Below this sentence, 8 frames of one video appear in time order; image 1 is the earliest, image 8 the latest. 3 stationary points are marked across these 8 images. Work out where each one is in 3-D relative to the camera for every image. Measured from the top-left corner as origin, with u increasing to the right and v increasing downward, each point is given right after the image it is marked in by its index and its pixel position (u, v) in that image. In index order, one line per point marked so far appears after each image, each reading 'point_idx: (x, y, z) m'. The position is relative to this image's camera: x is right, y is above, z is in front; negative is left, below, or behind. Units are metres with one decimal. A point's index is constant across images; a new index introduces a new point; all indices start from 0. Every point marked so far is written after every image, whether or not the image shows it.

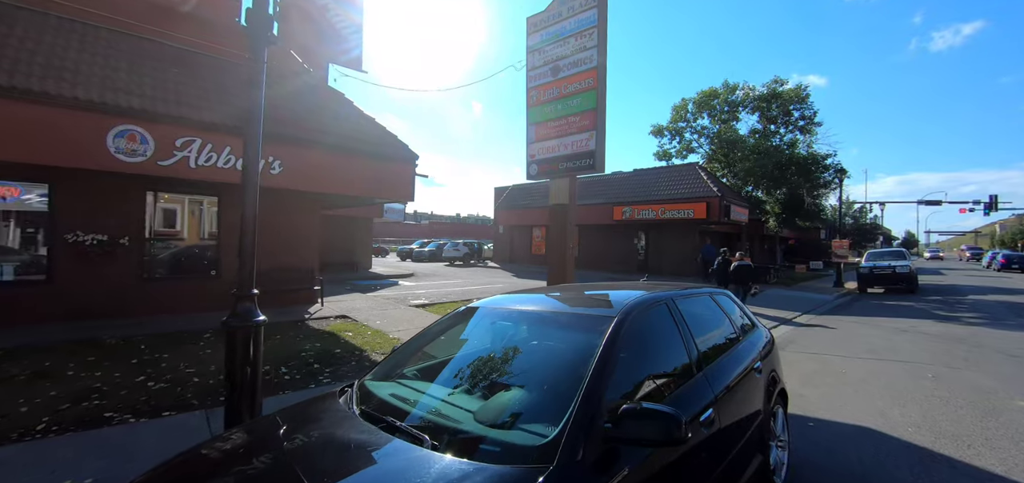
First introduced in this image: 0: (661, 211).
0: (+6.7, +1.4, +18.3) m
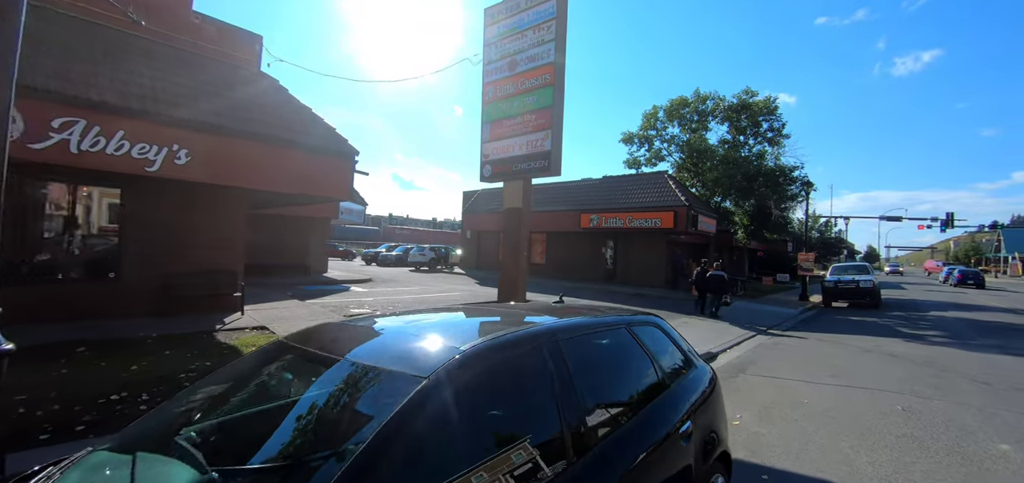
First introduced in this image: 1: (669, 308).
0: (+5.0, +1.0, +17.6) m
1: (+5.6, -2.3, +14.5) m
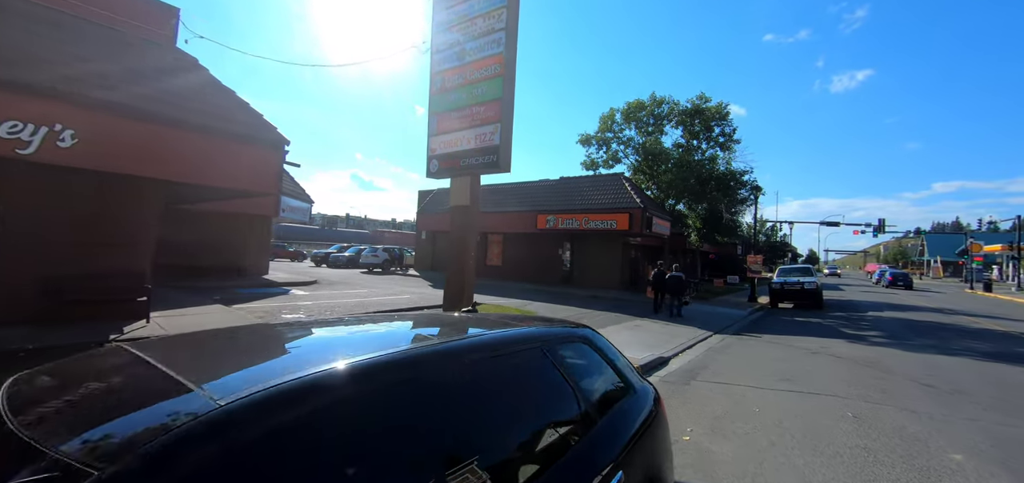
0: (+3.1, +0.9, +17.4) m
1: (+4.0, -2.4, +14.3) m
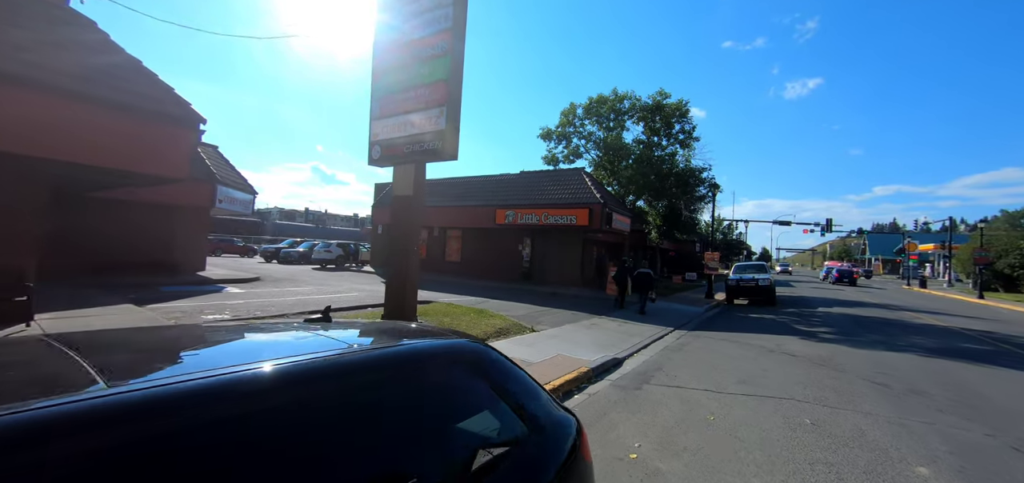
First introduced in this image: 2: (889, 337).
0: (+1.3, +1.1, +16.9) m
1: (+2.4, -2.2, +13.9) m
2: (+8.3, -2.1, +8.8) m
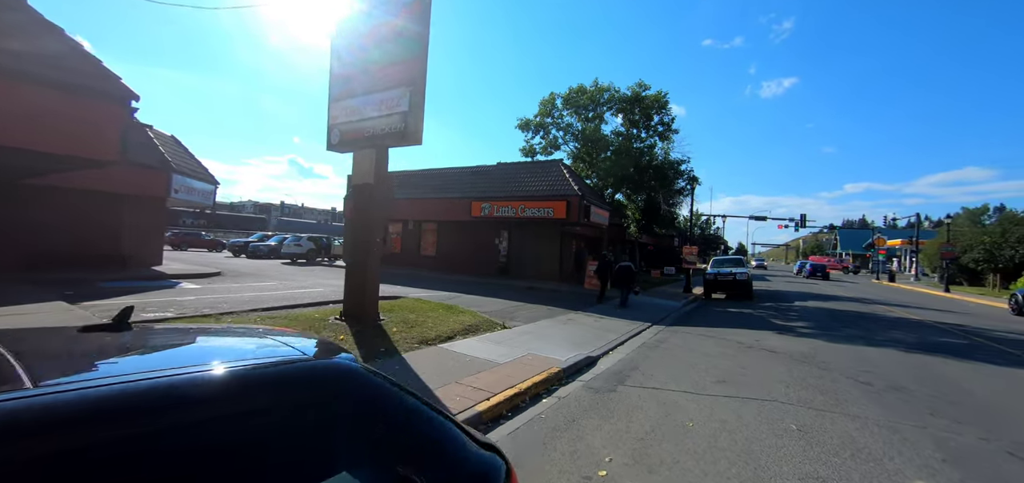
0: (+0.4, +1.4, +16.4) m
1: (+1.6, -2.0, +13.5) m
2: (+7.7, -1.9, +8.6) m
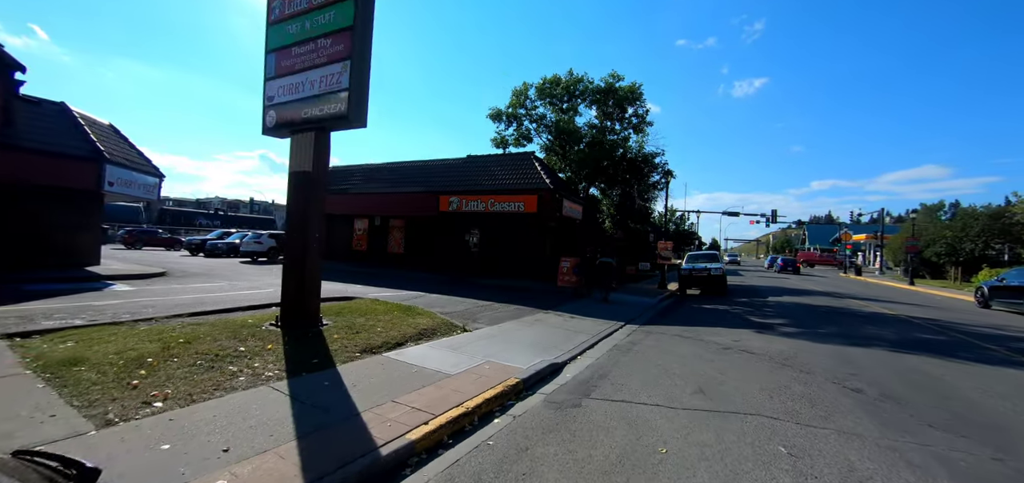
0: (-0.8, +1.5, +15.6) m
1: (+0.6, -1.9, +12.8) m
2: (+6.9, -1.8, +8.3) m
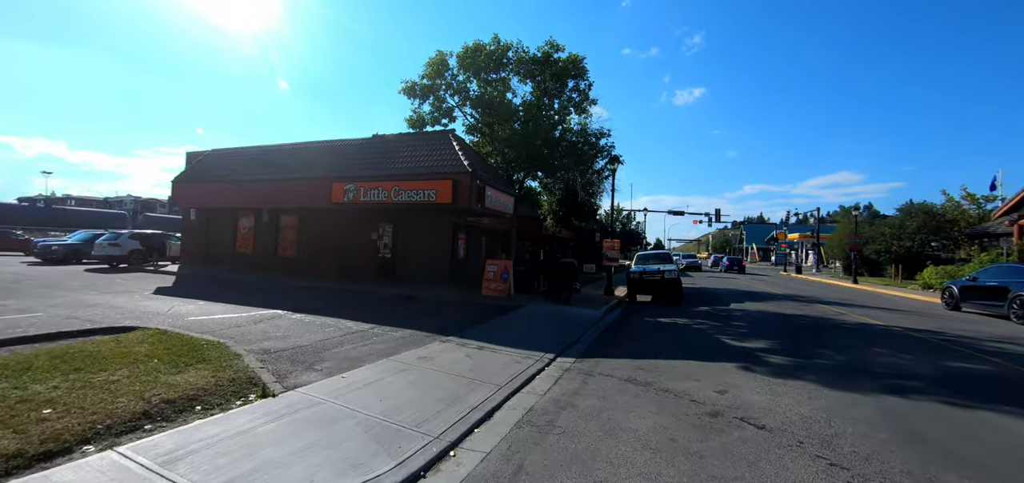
0: (-3.5, +1.6, +12.2) m
1: (-1.8, -1.8, +9.6) m
2: (+5.0, -1.7, +5.9) m
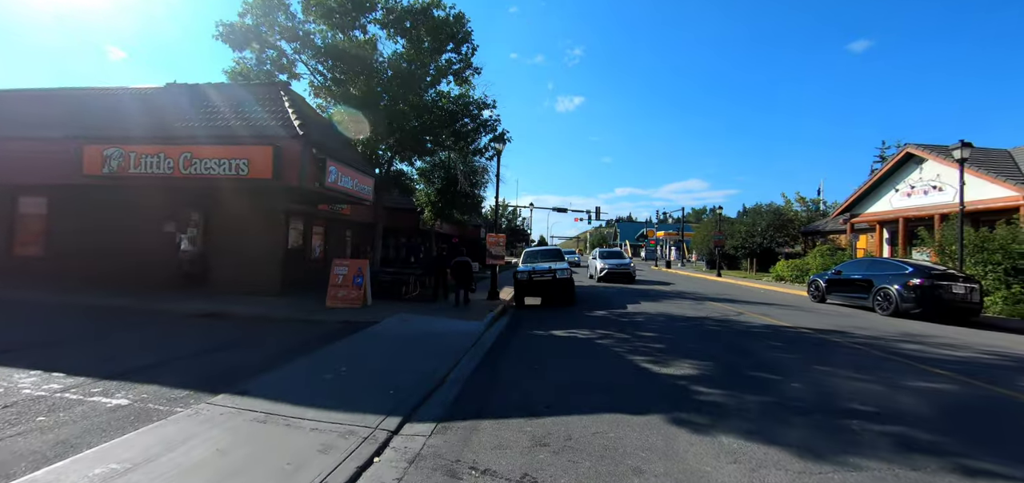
0: (-6.6, +1.7, +8.3) m
1: (-4.3, -1.7, +6.3) m
2: (+3.3, -1.5, +4.5) m
